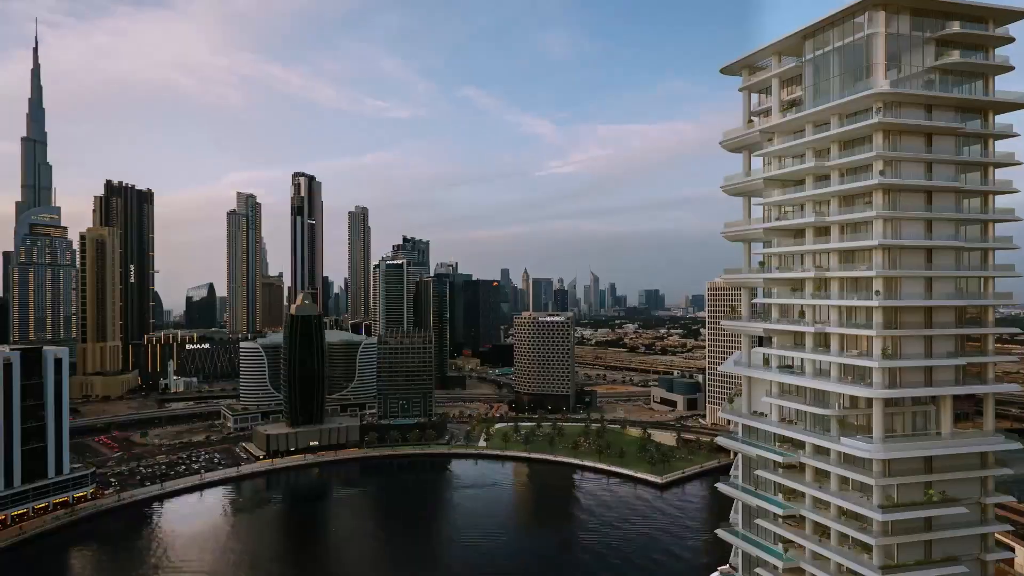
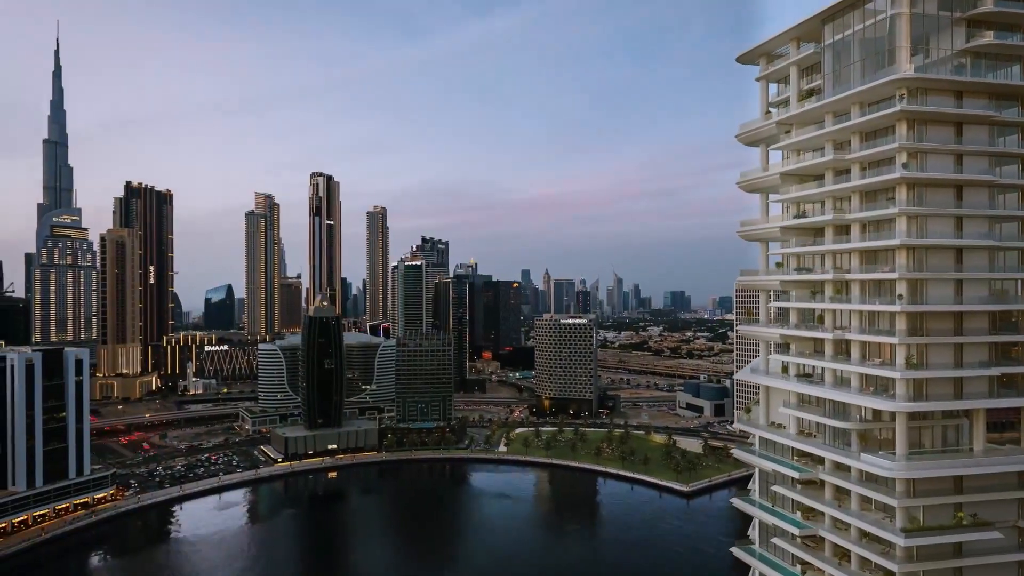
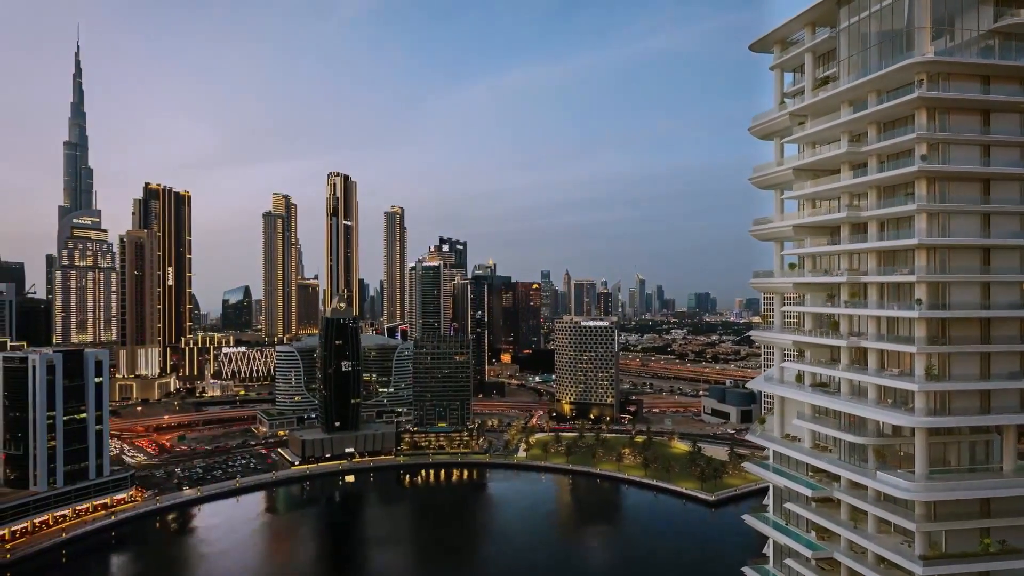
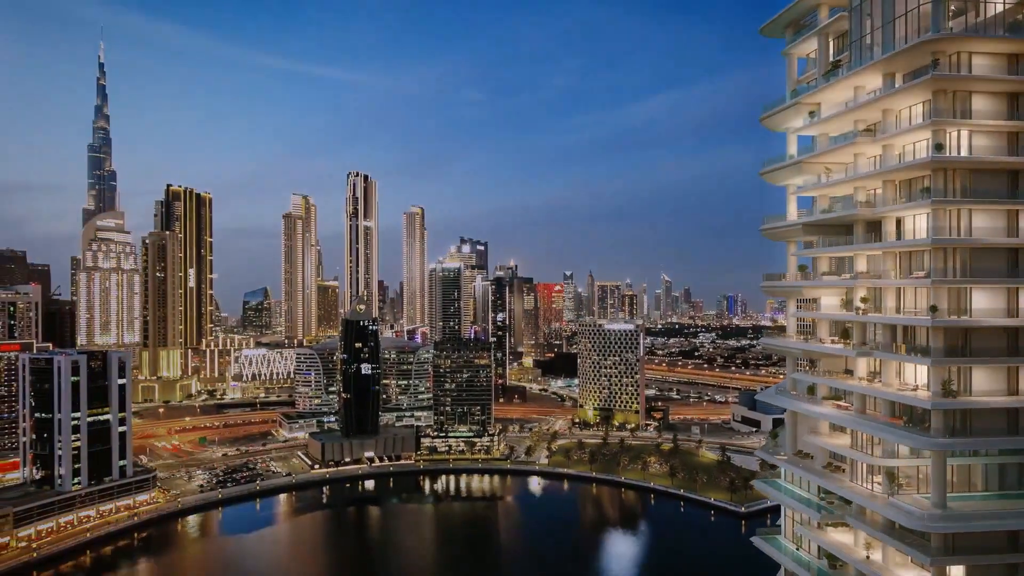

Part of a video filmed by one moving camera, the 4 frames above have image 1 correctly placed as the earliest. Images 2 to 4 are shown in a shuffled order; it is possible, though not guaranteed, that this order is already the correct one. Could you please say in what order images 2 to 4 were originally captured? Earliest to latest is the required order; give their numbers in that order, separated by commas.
2, 3, 4
